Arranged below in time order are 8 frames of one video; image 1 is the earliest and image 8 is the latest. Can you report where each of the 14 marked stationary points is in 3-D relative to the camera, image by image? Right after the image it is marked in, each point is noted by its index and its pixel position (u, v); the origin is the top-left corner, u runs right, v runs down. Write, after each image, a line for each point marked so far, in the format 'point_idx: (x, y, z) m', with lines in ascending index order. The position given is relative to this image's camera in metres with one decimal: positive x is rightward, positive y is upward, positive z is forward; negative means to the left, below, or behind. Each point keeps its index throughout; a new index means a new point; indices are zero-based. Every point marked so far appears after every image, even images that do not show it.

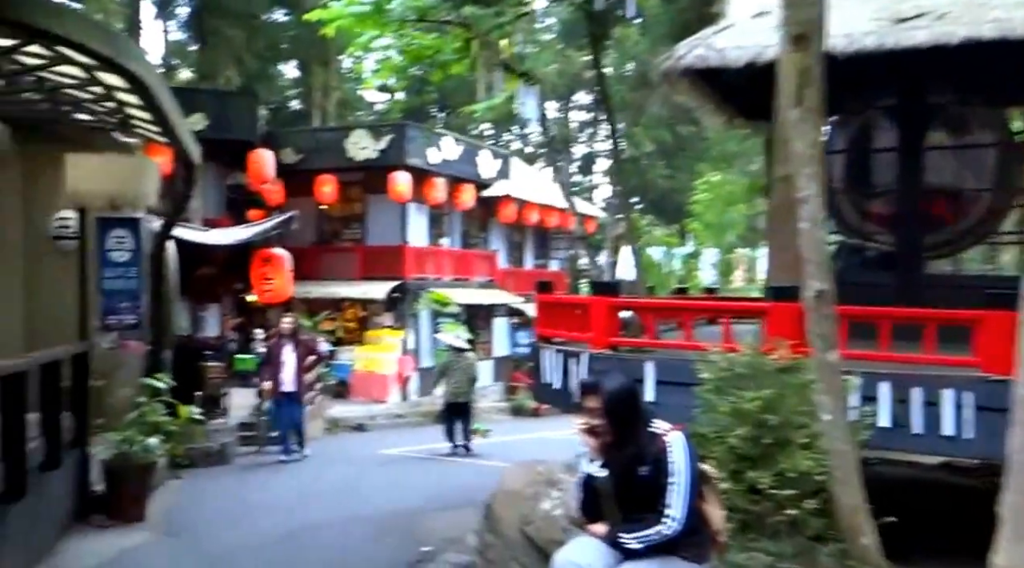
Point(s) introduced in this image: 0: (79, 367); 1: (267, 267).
0: (-3.3, -0.6, +8.9) m
1: (-3.8, +0.3, +18.1) m
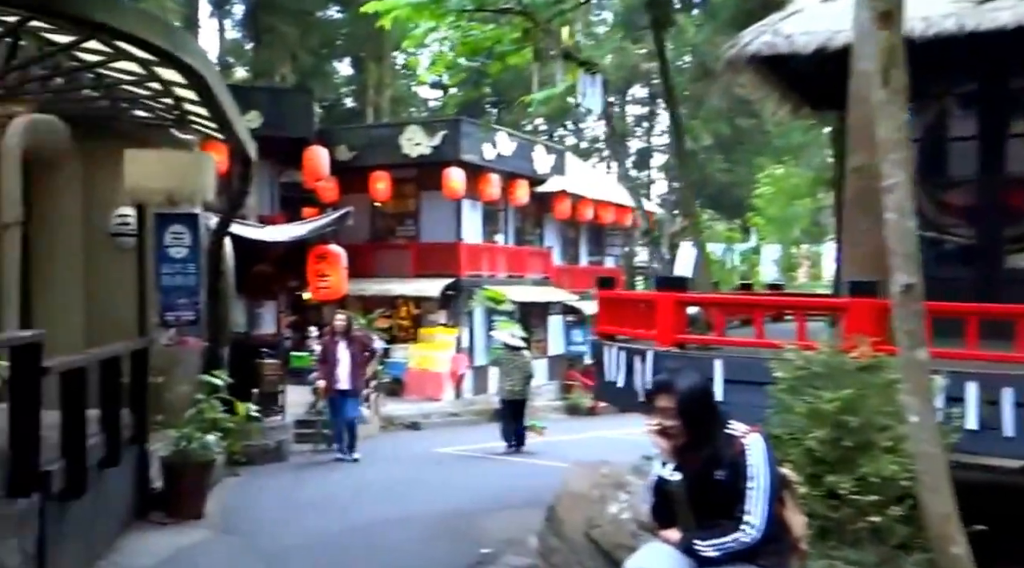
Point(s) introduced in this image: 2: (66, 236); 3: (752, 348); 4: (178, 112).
0: (-2.9, -0.6, +8.8) m
1: (-2.9, +0.3, +18.1) m
2: (-4.2, +0.5, +10.9) m
3: (+1.6, -0.4, +7.5) m
4: (-3.0, +1.6, +10.4) m
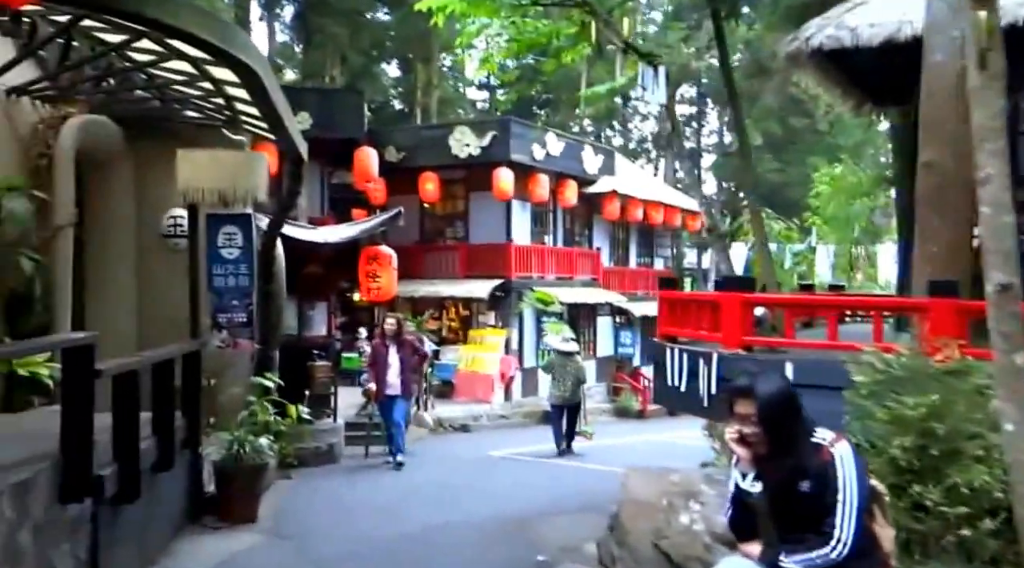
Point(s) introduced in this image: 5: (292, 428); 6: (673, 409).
0: (-2.4, -0.6, +8.7) m
1: (-2.2, +0.3, +18.0) m
2: (-3.7, +0.4, +10.9) m
3: (+2.0, -0.4, +7.3) m
4: (-2.5, +1.5, +10.3) m
5: (-2.2, -1.5, +11.7) m
6: (+1.2, -0.9, +8.1) m
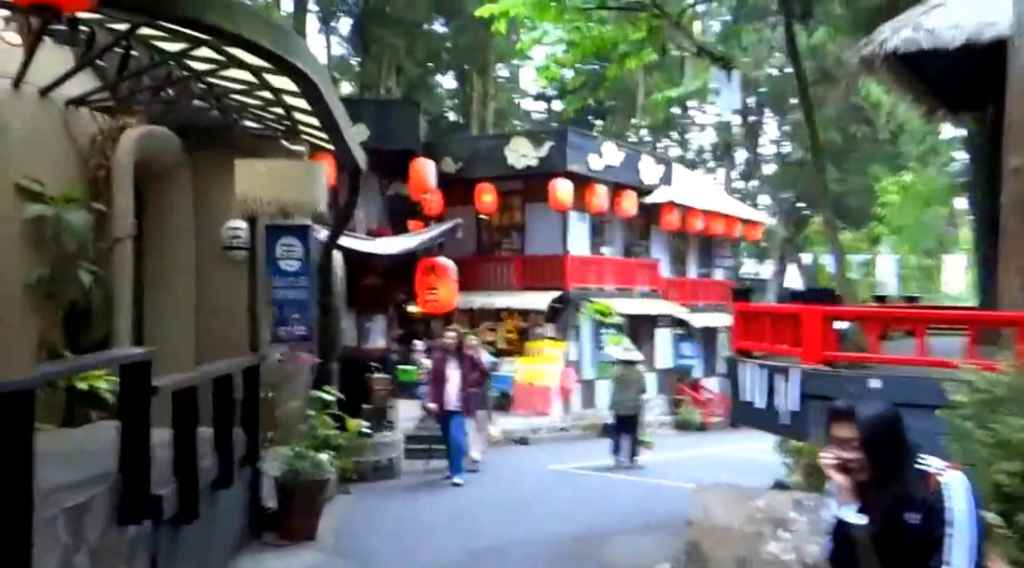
0: (-1.9, -0.7, +8.6) m
1: (-1.2, +0.1, +17.8) m
2: (-3.1, +0.3, +10.8) m
3: (+2.4, -0.5, +6.9) m
4: (-2.0, +1.4, +10.2) m
5: (-1.6, -1.6, +11.6) m
6: (+1.6, -1.0, +7.8) m
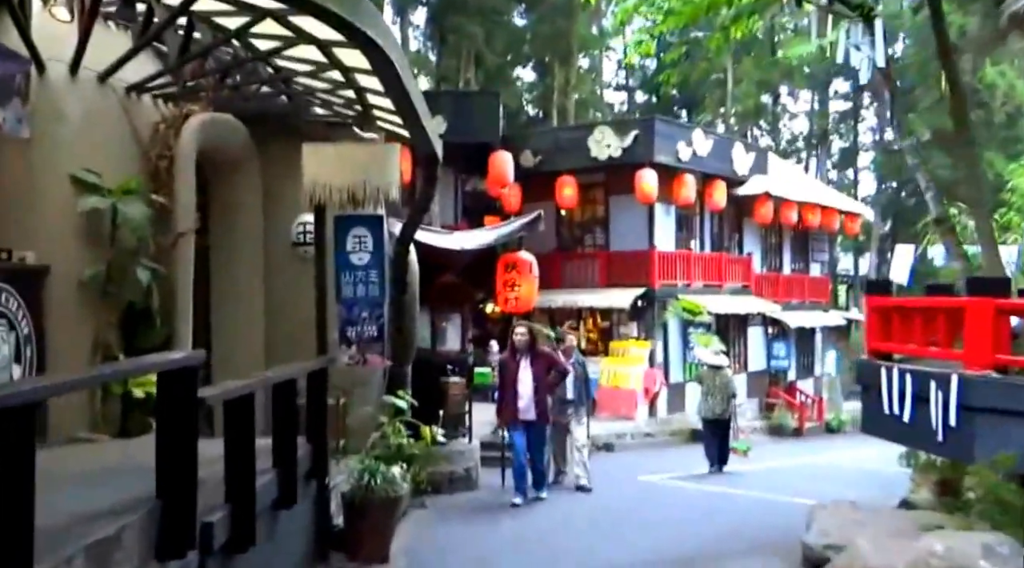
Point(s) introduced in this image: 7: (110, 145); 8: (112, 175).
0: (-1.3, -0.7, +7.8) m
1: (0.0, +0.2, +17.0) m
2: (-2.4, +0.4, +10.1) m
3: (+2.9, -0.4, +5.8) m
4: (-1.3, +1.5, +9.4) m
5: (-0.8, -1.6, +10.7) m
6: (+2.2, -0.9, +6.8) m
7: (-3.1, +1.1, +8.9) m
8: (-3.1, +0.9, +9.0) m
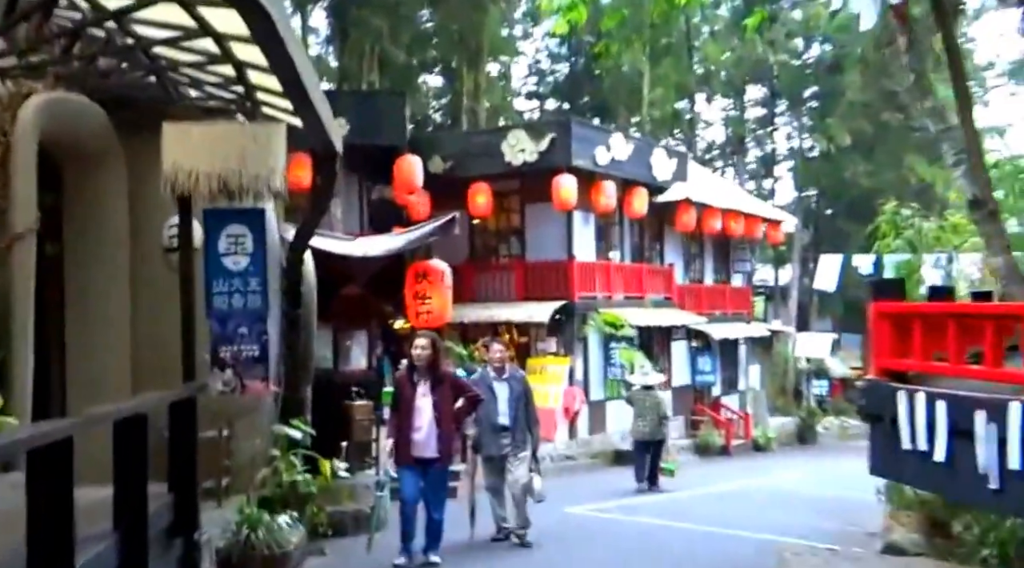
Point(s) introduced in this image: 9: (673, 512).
0: (-1.8, -0.7, +6.3) m
1: (-1.2, 0.0, +15.6) m
2: (-3.0, +0.3, +8.5) m
3: (+2.5, -0.4, +4.7) m
4: (-1.9, +1.4, +7.9) m
5: (-1.5, -1.7, +9.2) m
6: (+1.8, -0.9, +5.6) m
7: (-3.7, +1.0, +7.3) m
8: (-3.7, +0.8, +7.4) m
9: (+1.8, -2.6, +13.4) m
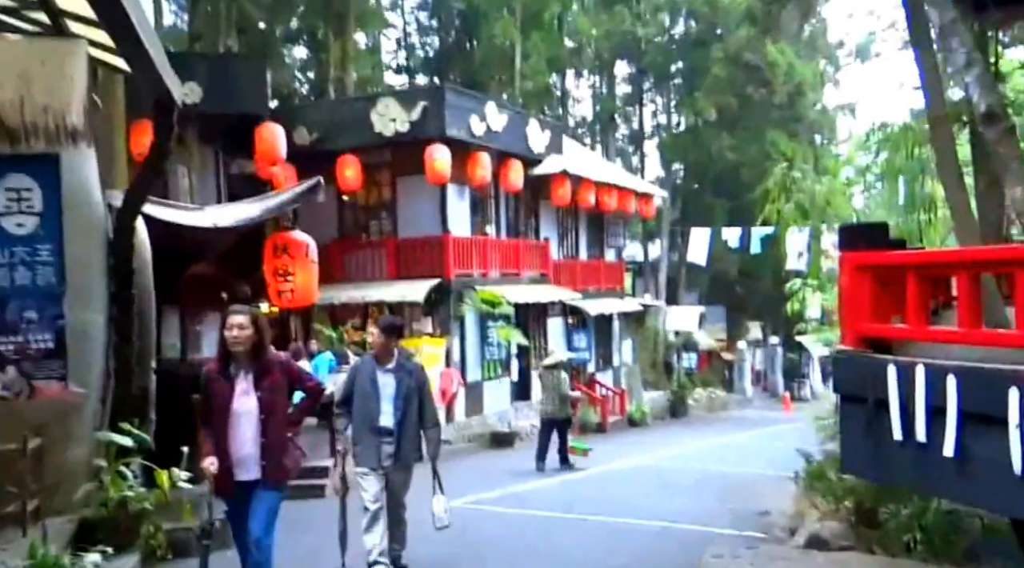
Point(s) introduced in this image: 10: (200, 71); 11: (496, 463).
0: (-2.3, -0.6, +4.9) m
1: (-2.8, +0.3, +14.1) m
2: (-3.8, +0.4, +6.9) m
3: (+2.2, -0.3, +3.7) m
4: (-2.6, +1.5, +6.5) m
5: (-2.3, -1.5, +7.9) m
6: (+1.3, -0.8, +4.5) m
7: (-4.4, +1.1, +5.6) m
8: (-4.4, +0.9, +5.7) m
9: (+0.4, -2.3, +12.4) m
10: (-5.0, +3.4, +18.4) m
11: (-0.3, -2.5, +16.1) m
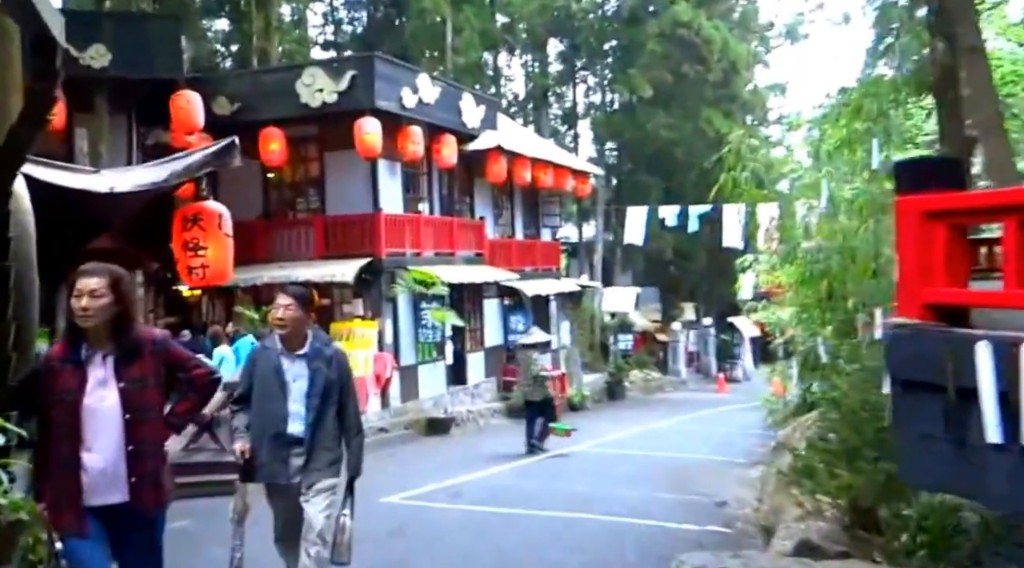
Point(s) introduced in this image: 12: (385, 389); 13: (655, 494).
0: (-2.5, -0.5, +3.8) m
1: (-3.5, +0.5, +13.0) m
2: (-4.1, +0.5, +5.8) m
3: (+2.1, -0.1, +2.9) m
4: (-2.9, +1.7, +5.4) m
5: (-2.7, -1.3, +6.8) m
6: (+1.2, -0.6, +3.7) m
7: (-4.6, +1.2, +4.4) m
8: (-4.6, +1.0, +4.5) m
9: (-0.2, -2.1, +11.5) m
10: (-6.0, +3.7, +17.1) m
11: (-1.1, -2.2, +15.2) m
12: (-2.1, -1.7, +19.1) m
13: (+1.5, -2.1, +11.5) m
